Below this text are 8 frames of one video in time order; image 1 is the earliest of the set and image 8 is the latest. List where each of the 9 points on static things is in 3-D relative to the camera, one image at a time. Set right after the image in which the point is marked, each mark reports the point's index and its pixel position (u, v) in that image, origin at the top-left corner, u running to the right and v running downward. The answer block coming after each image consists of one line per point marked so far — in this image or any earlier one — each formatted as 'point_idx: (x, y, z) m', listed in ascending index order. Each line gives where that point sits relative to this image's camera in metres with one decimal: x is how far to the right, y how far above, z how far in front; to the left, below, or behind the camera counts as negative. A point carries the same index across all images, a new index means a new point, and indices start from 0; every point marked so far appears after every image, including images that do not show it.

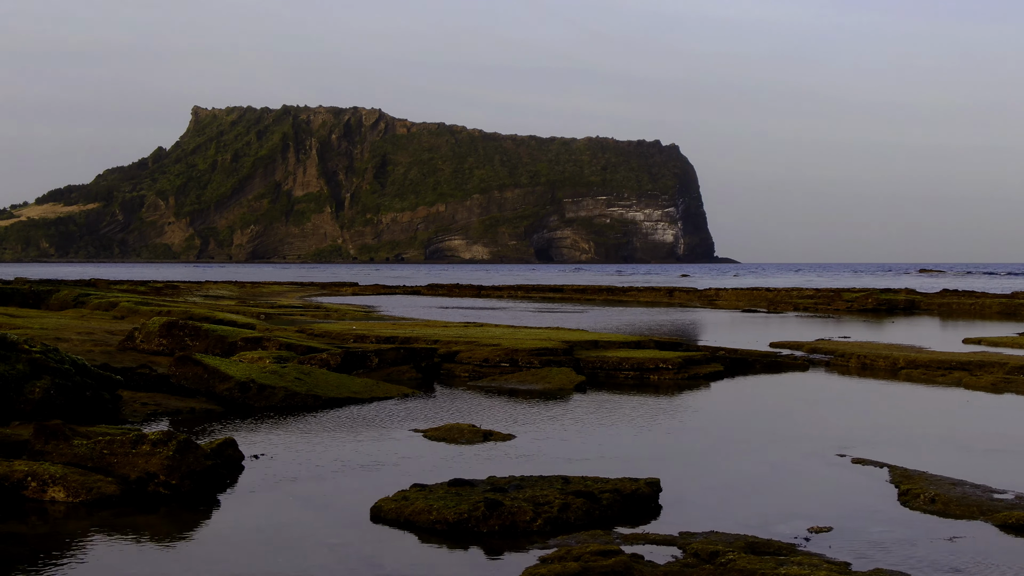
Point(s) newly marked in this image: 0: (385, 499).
0: (-1.7, -2.8, +11.7) m
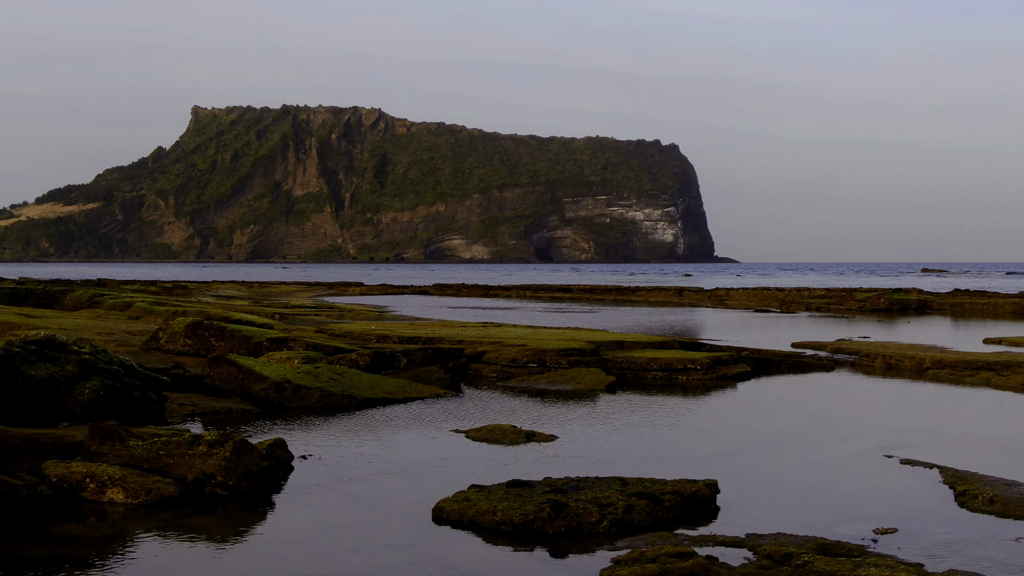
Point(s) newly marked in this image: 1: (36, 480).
0: (-0.9, -2.8, +11.7) m
1: (-6.6, -2.7, +12.4) m
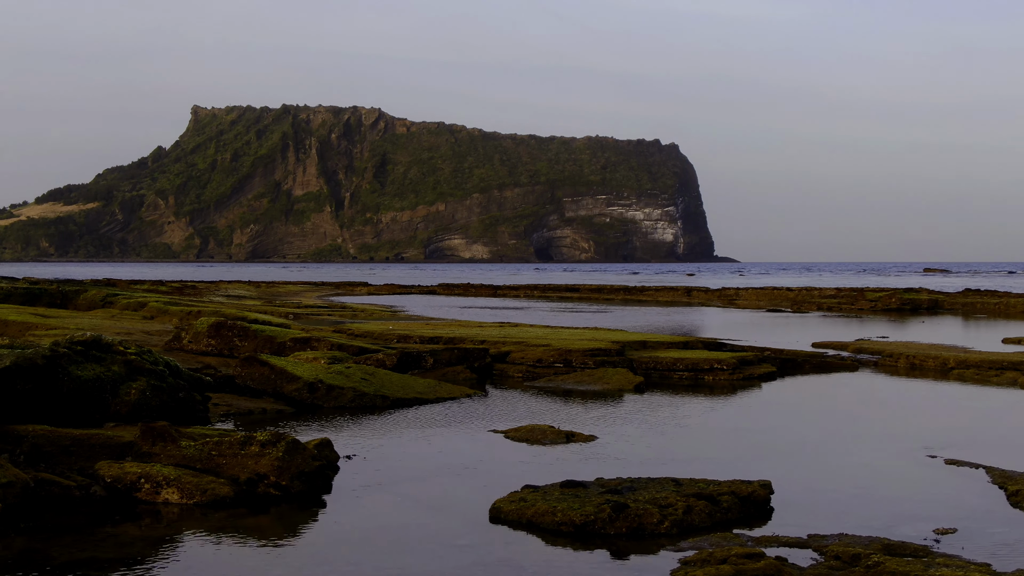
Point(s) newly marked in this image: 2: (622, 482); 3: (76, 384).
0: (-0.1, -2.8, +11.7) m
1: (-5.9, -2.7, +12.4) m
2: (+1.5, -2.6, +12.0) m
3: (-7.0, -1.6, +14.3) m
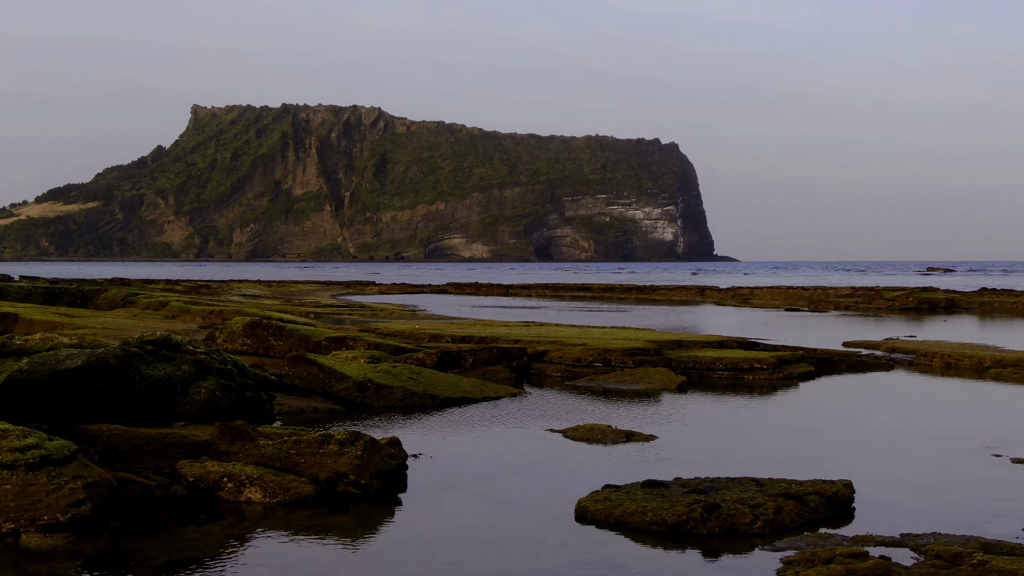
0: (+1.0, -2.8, +11.7) m
1: (-4.8, -2.7, +12.4) m
2: (+2.6, -2.6, +12.0) m
3: (-5.8, -1.5, +14.4) m
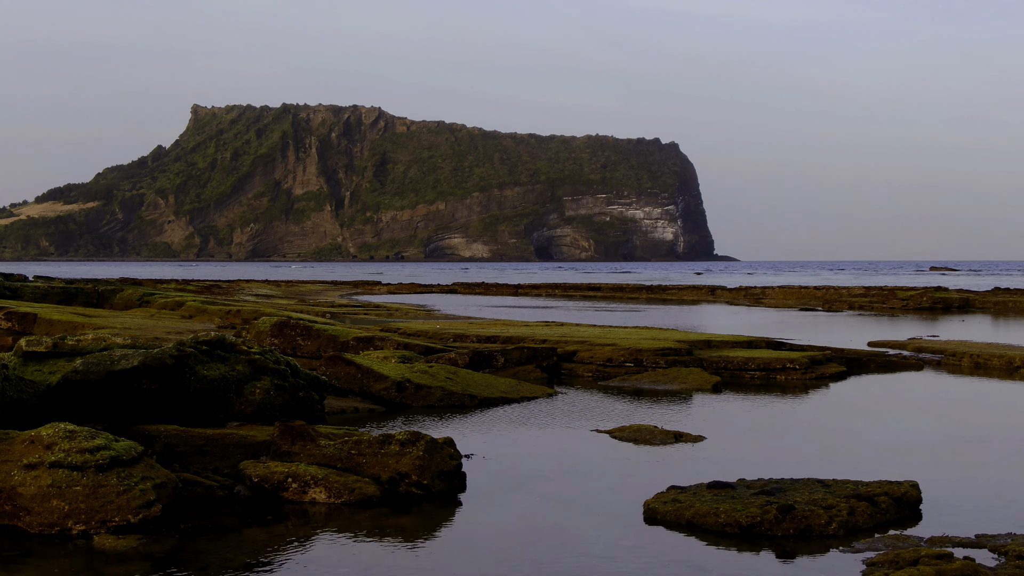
0: (+1.9, -2.8, +11.6) m
1: (-3.9, -2.7, +12.4) m
2: (+3.5, -2.6, +11.9) m
3: (-5.0, -1.6, +14.3) m
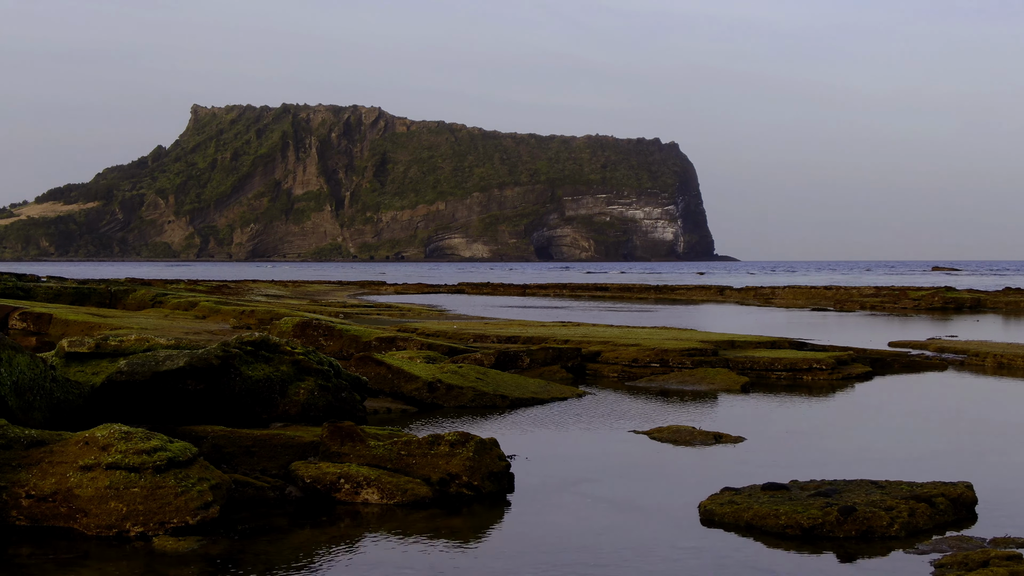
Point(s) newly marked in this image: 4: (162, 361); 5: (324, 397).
0: (+2.6, -2.8, +11.6) m
1: (-3.2, -2.7, +12.3) m
2: (+4.2, -2.6, +11.9) m
3: (-4.2, -1.6, +14.3) m
4: (-5.4, -1.1, +13.6) m
5: (-3.2, -1.8, +14.9) m
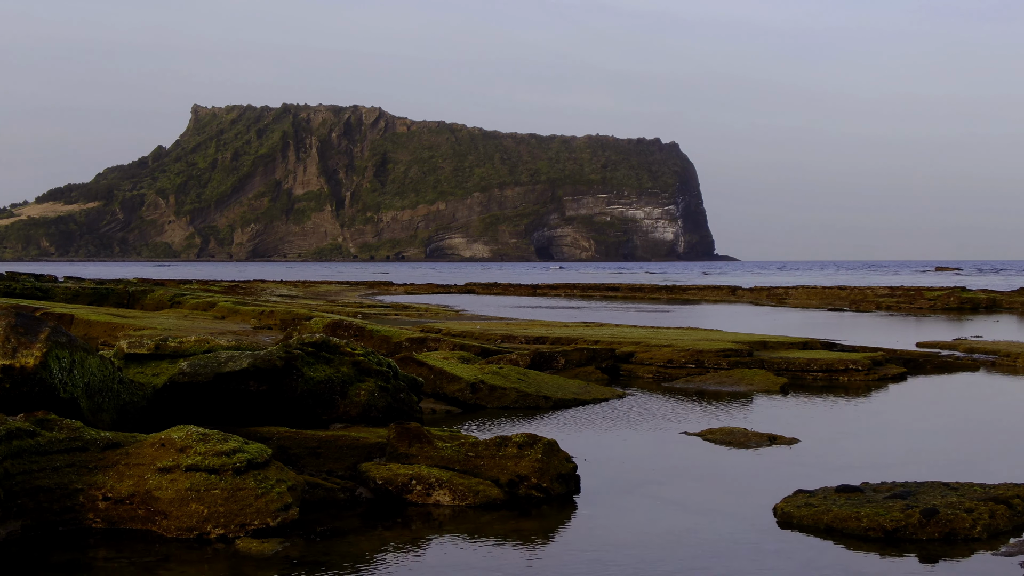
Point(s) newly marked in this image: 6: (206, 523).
0: (+3.5, -2.8, +11.5) m
1: (-2.2, -2.7, +12.3) m
2: (+5.2, -2.6, +11.9) m
3: (-3.3, -1.6, +14.3) m
4: (-4.4, -1.1, +13.6) m
5: (-2.2, -1.8, +14.9) m
6: (-3.6, -2.8, +10.5) m
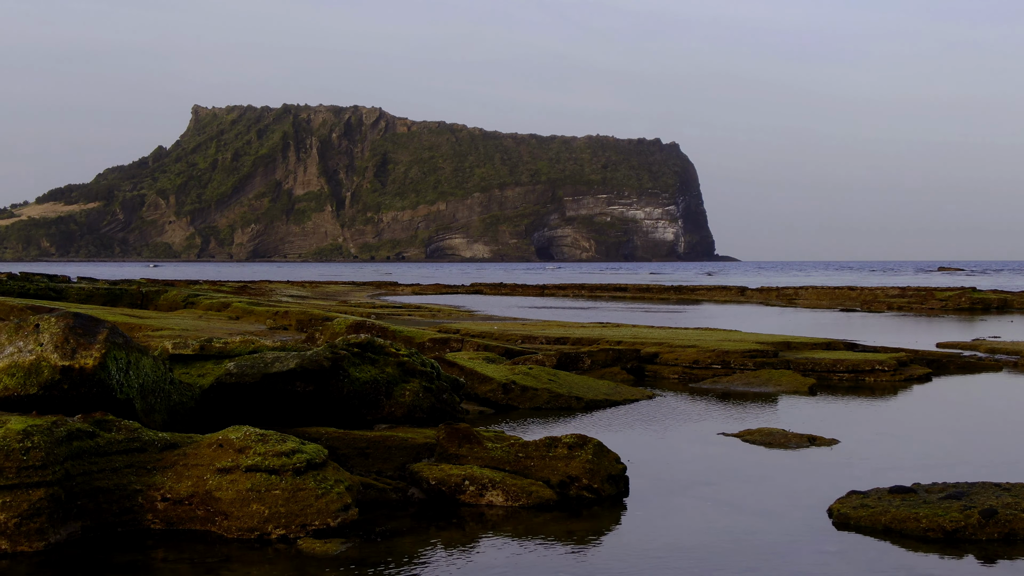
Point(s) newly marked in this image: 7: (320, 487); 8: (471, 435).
0: (+4.3, -2.8, +11.6) m
1: (-1.5, -2.7, +12.3) m
2: (+5.9, -2.7, +11.9) m
3: (-2.5, -1.6, +14.3) m
4: (-3.7, -1.2, +13.6) m
5: (-1.5, -1.9, +14.9) m
6: (-2.9, -2.8, +10.5) m
7: (-2.4, -2.5, +10.9) m
8: (-0.6, -2.1, +12.8) m
